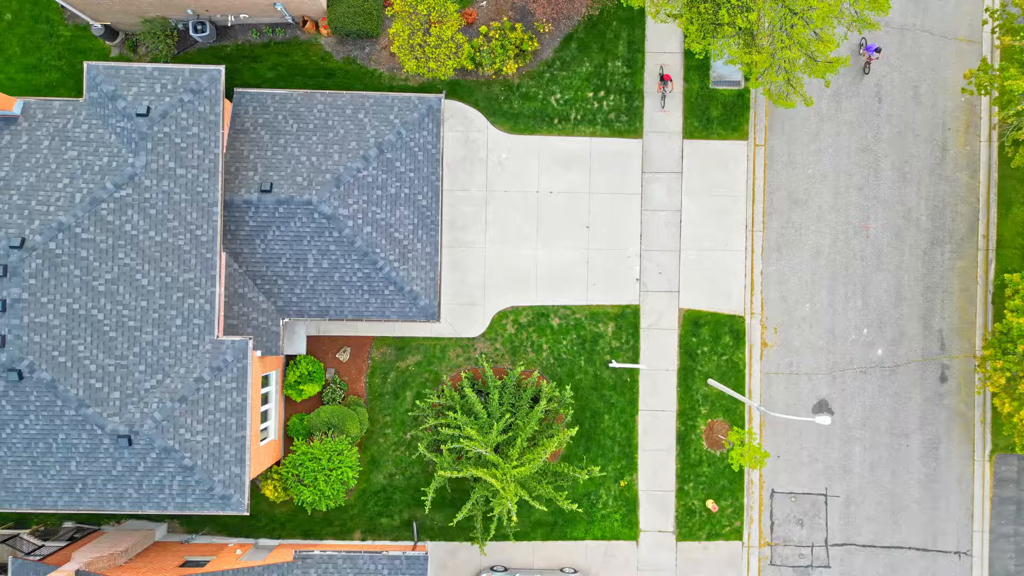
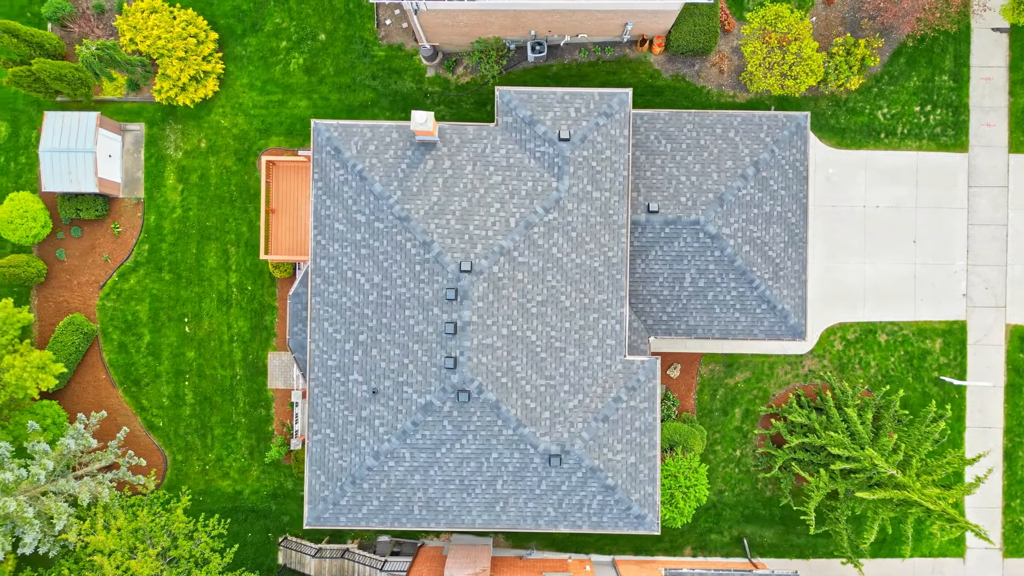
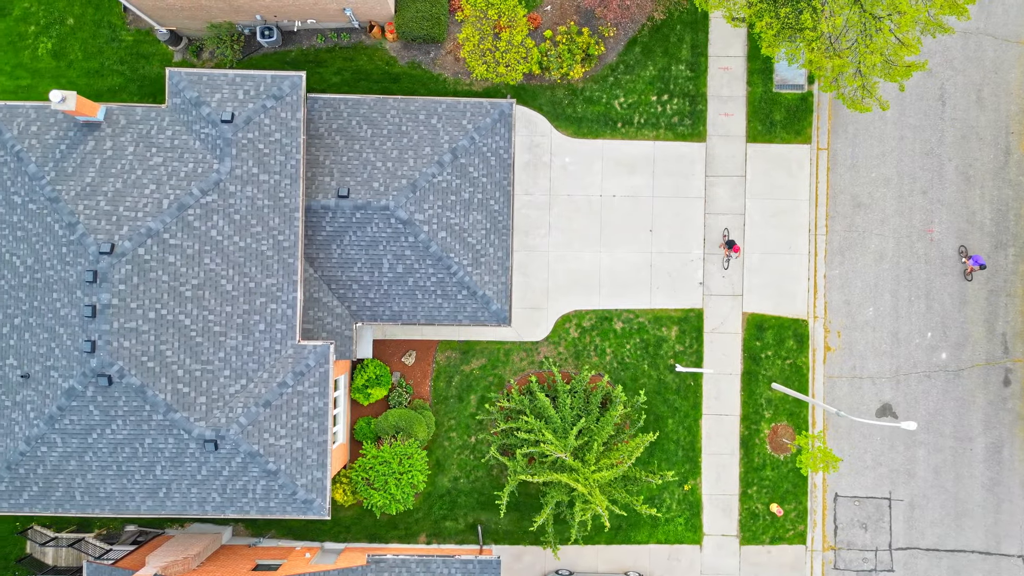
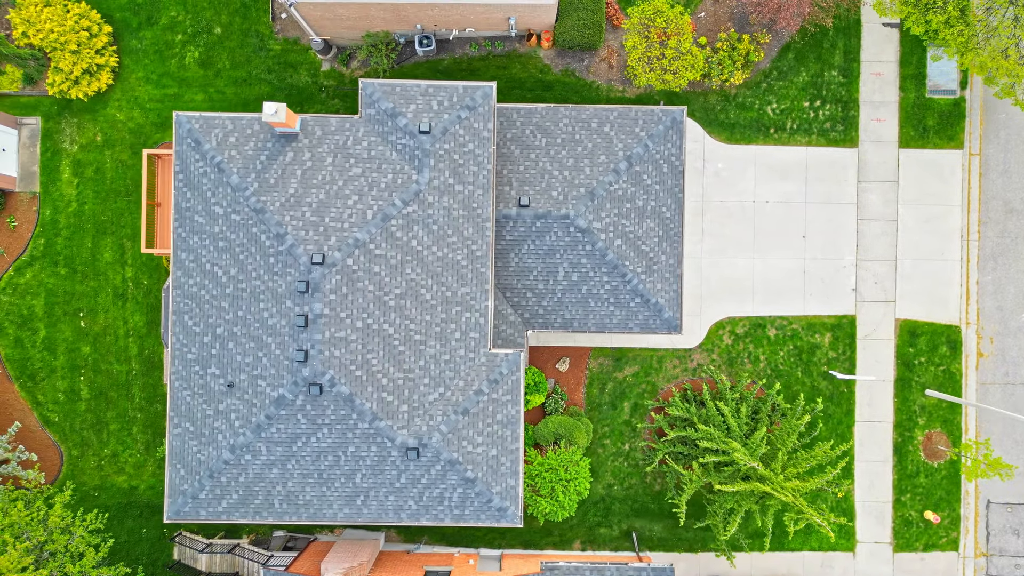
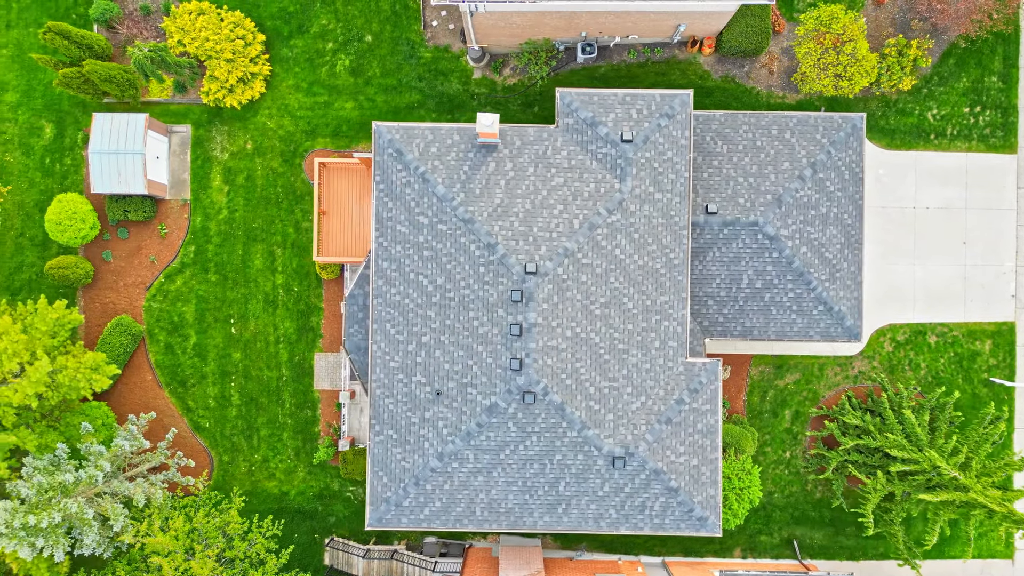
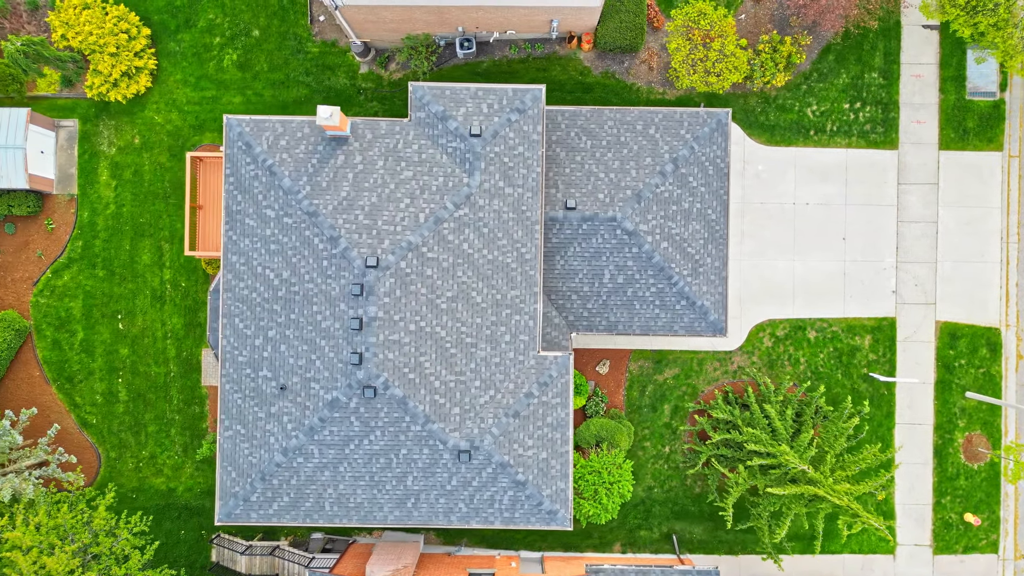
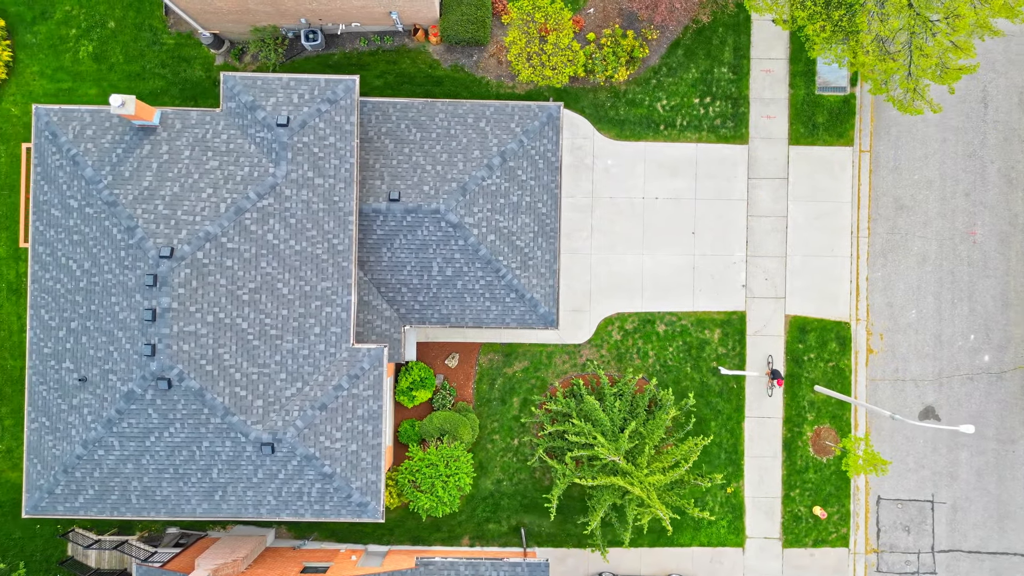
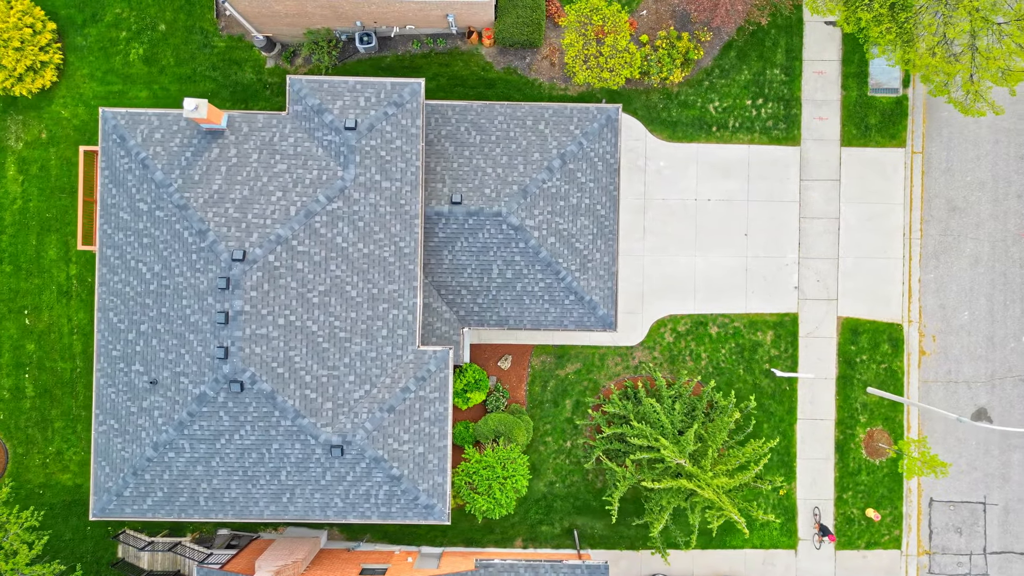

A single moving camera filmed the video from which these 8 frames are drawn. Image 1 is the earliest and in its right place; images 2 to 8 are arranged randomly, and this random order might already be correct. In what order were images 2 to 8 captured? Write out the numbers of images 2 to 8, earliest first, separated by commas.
3, 7, 8, 4, 6, 2, 5
